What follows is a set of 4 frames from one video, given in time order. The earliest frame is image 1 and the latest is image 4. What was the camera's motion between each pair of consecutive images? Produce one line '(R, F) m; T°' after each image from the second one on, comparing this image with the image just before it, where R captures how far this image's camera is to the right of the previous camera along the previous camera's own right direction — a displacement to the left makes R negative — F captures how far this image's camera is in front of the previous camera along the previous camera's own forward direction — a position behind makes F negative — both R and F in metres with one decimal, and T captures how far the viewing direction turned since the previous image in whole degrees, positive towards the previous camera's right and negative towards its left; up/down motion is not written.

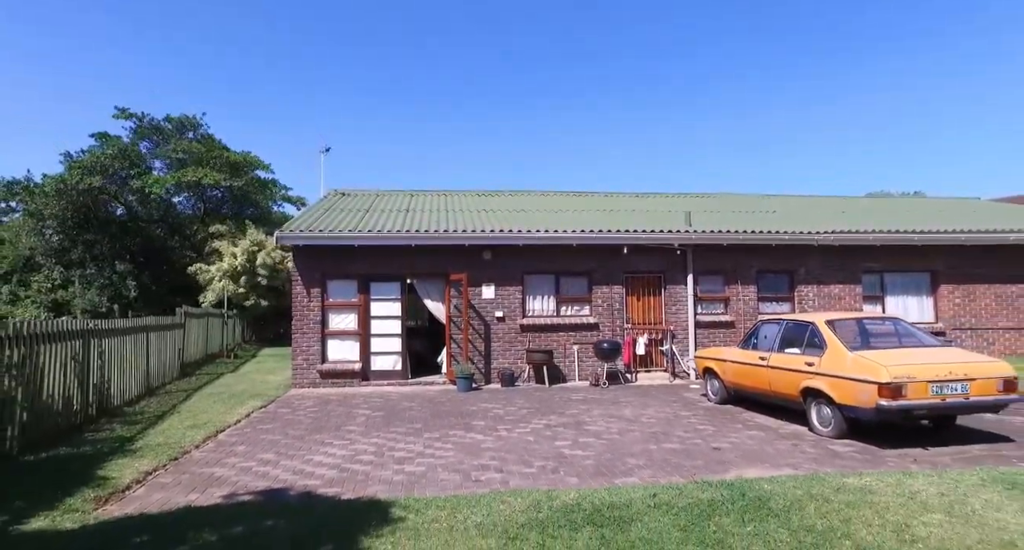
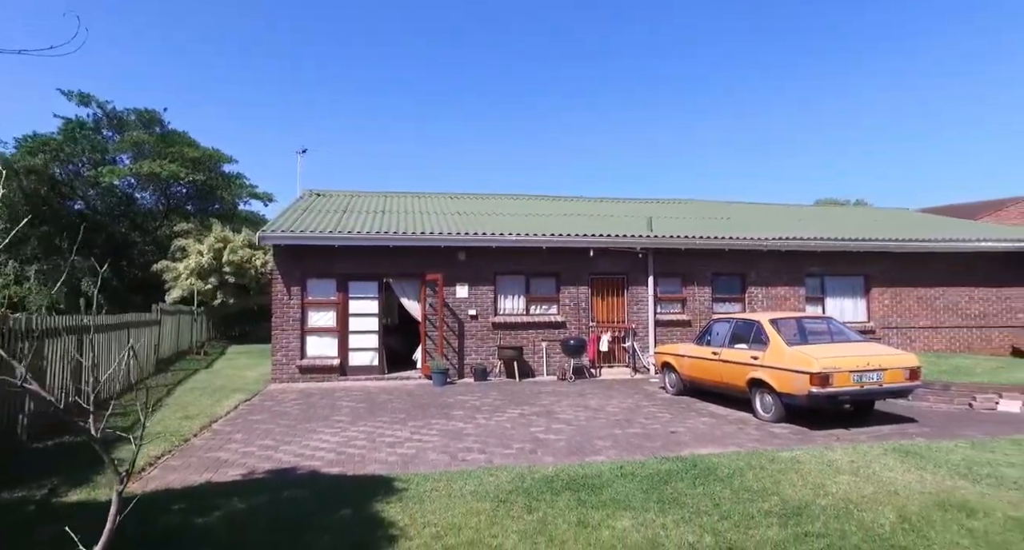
(-0.2, -0.7) m; +4°
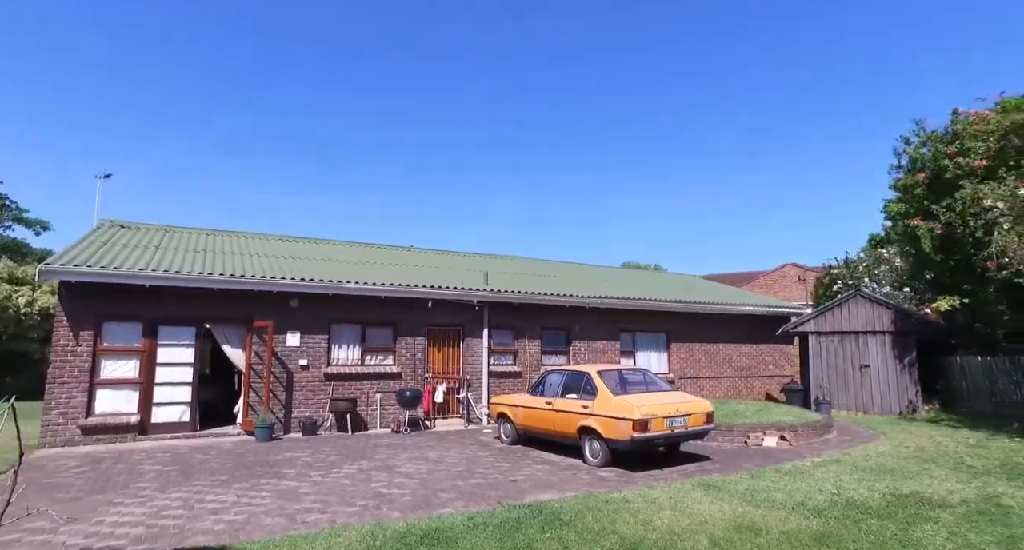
(-0.3, -0.2) m; +17°
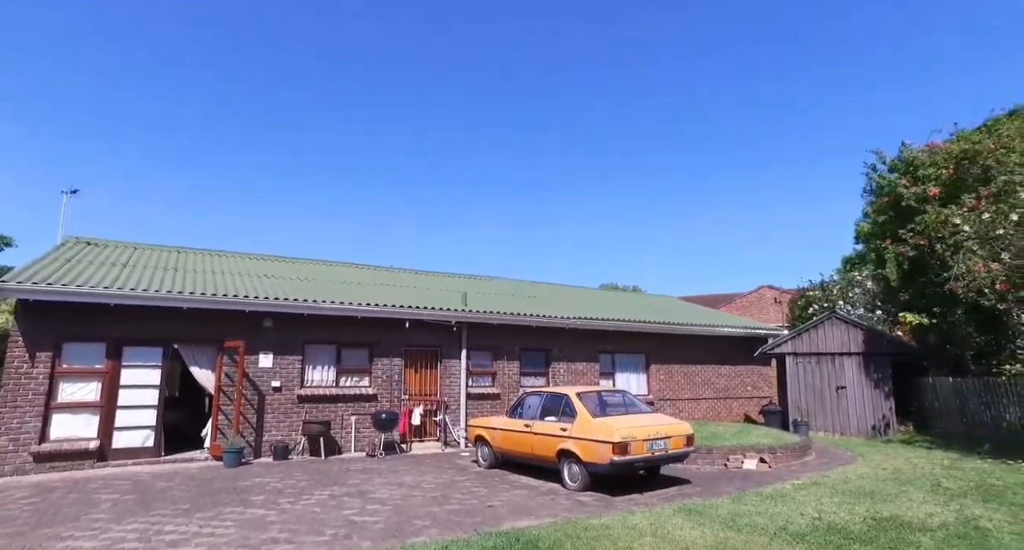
(0.0, +0.1) m; +2°
